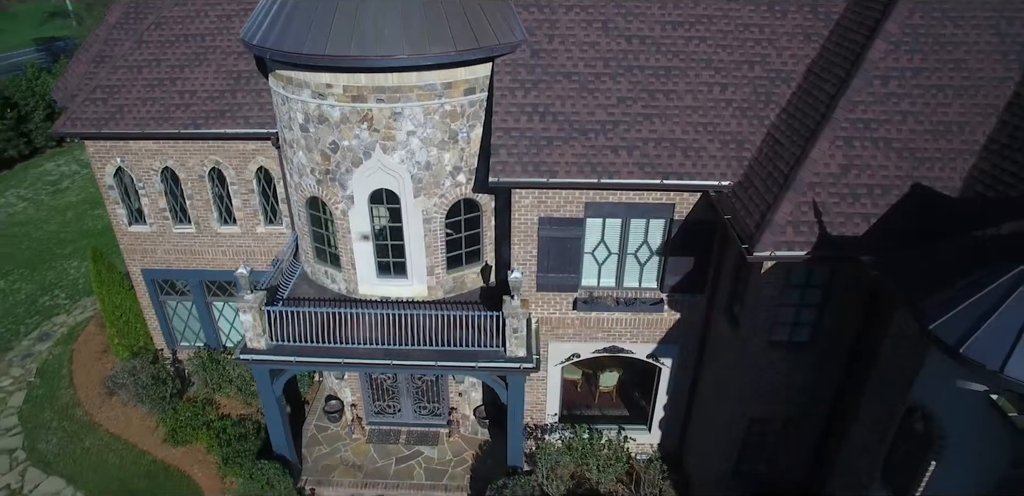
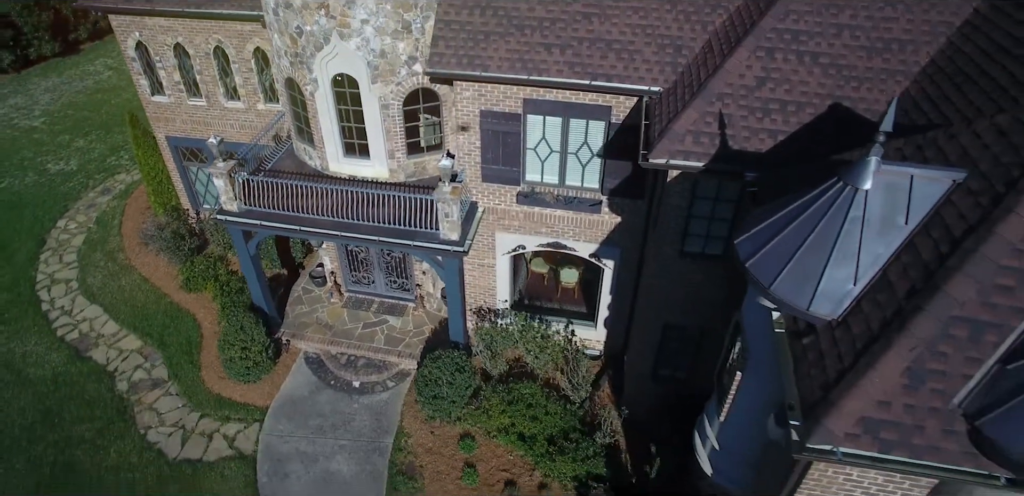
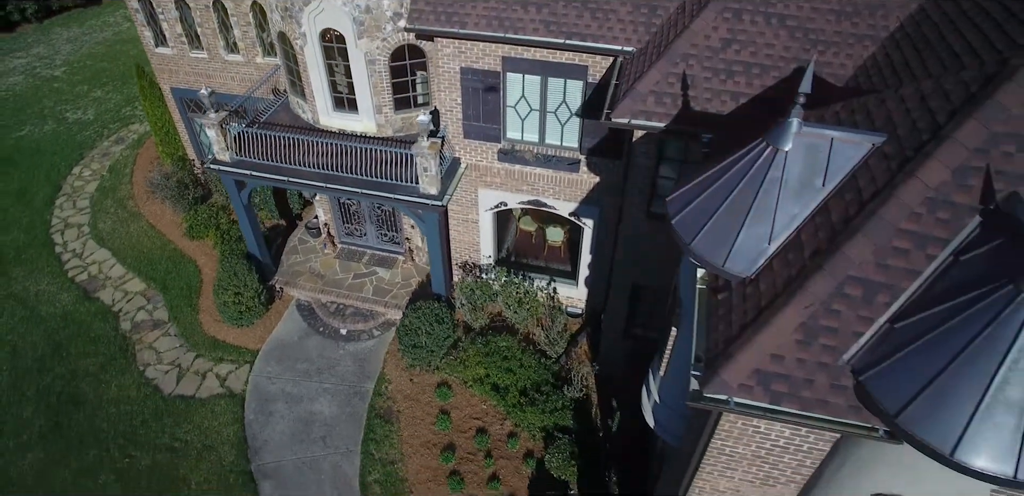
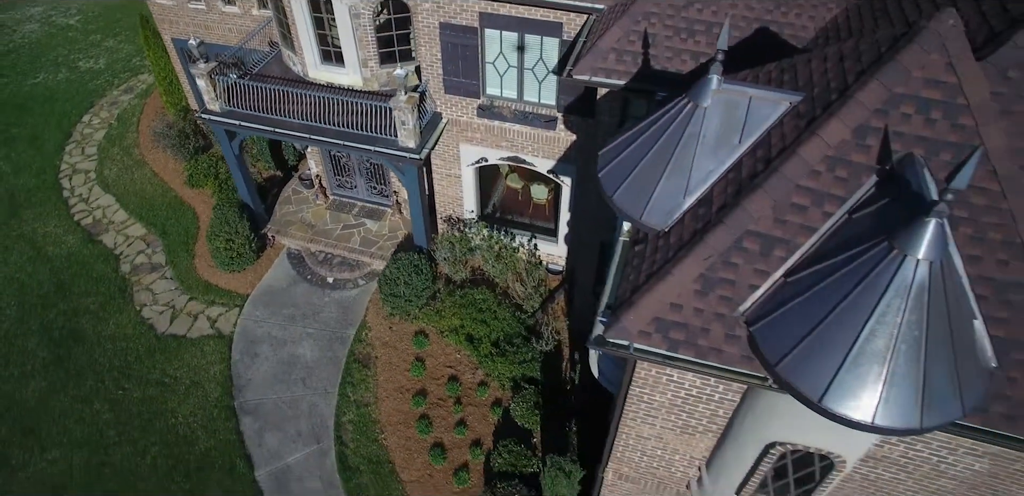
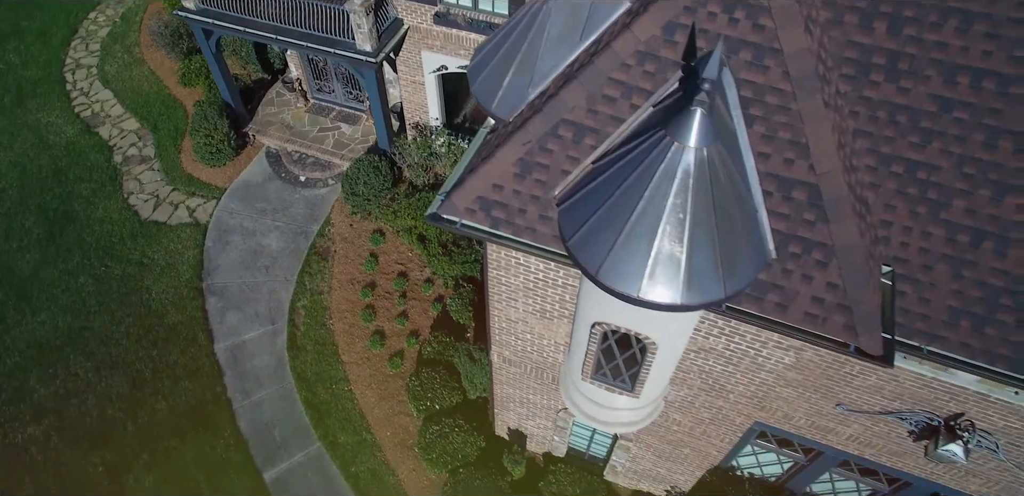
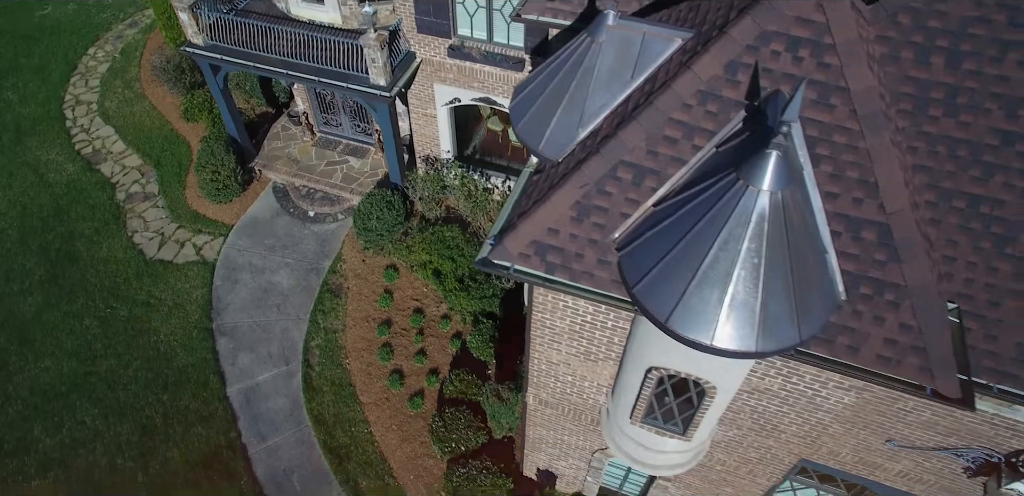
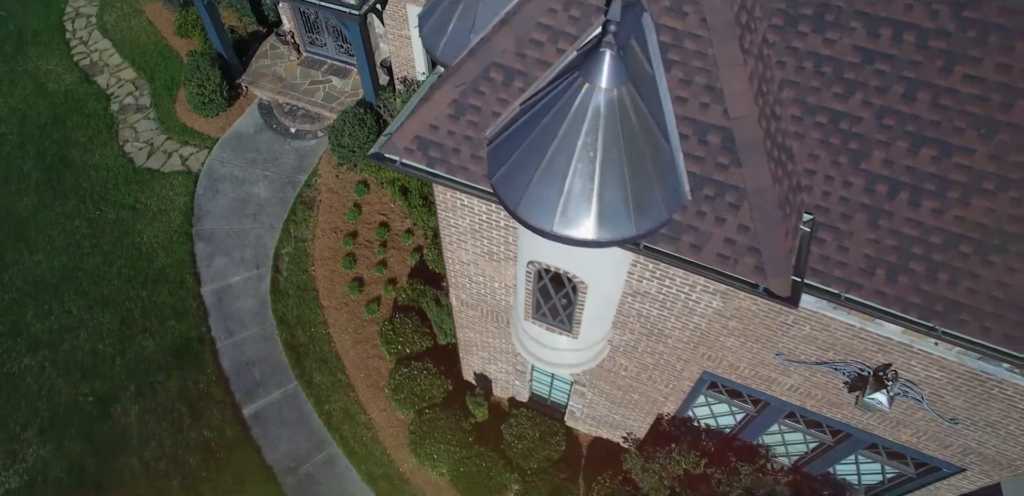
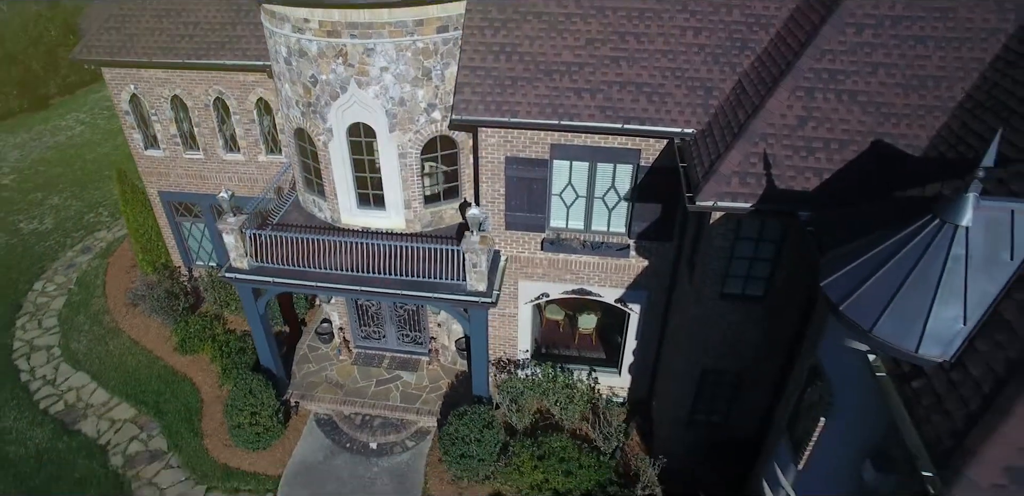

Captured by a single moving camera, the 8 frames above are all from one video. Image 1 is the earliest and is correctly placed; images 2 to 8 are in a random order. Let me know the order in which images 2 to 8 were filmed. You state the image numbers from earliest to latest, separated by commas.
8, 2, 3, 4, 6, 5, 7
